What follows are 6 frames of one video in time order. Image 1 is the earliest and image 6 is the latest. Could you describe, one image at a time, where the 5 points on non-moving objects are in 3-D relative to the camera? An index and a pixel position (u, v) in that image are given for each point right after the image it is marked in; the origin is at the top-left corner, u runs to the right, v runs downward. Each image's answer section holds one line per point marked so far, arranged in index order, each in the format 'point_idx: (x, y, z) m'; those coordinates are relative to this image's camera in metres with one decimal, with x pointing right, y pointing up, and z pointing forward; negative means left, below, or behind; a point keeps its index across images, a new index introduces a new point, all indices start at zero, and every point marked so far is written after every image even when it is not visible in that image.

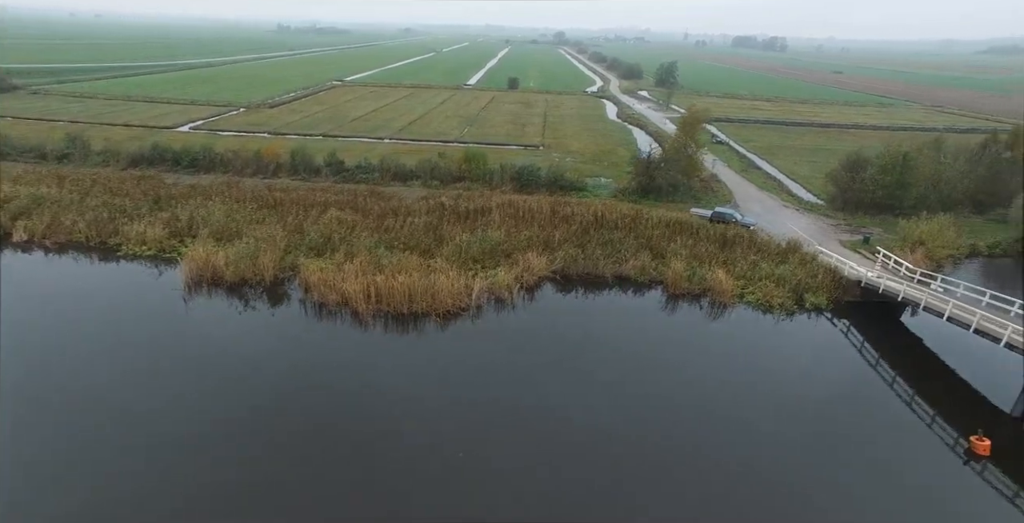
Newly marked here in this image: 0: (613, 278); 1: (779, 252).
0: (+3.3, -0.5, +18.1) m
1: (+8.9, +0.4, +18.4) m
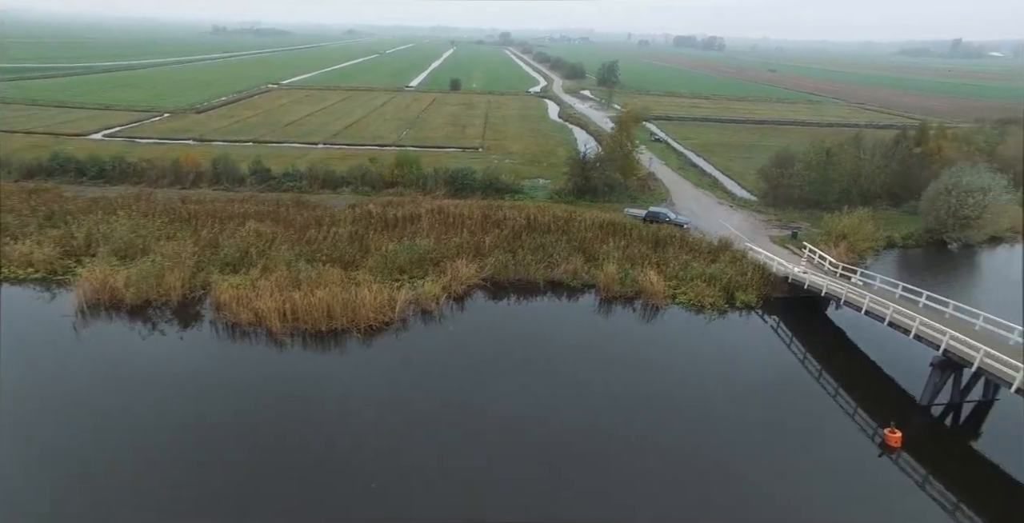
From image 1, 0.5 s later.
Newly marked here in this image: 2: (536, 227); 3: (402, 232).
0: (+1.0, -0.7, +17.7) m
1: (+6.5, +0.4, +18.4) m
2: (+0.8, +1.2, +19.3) m
3: (-3.9, +1.1, +19.7) m
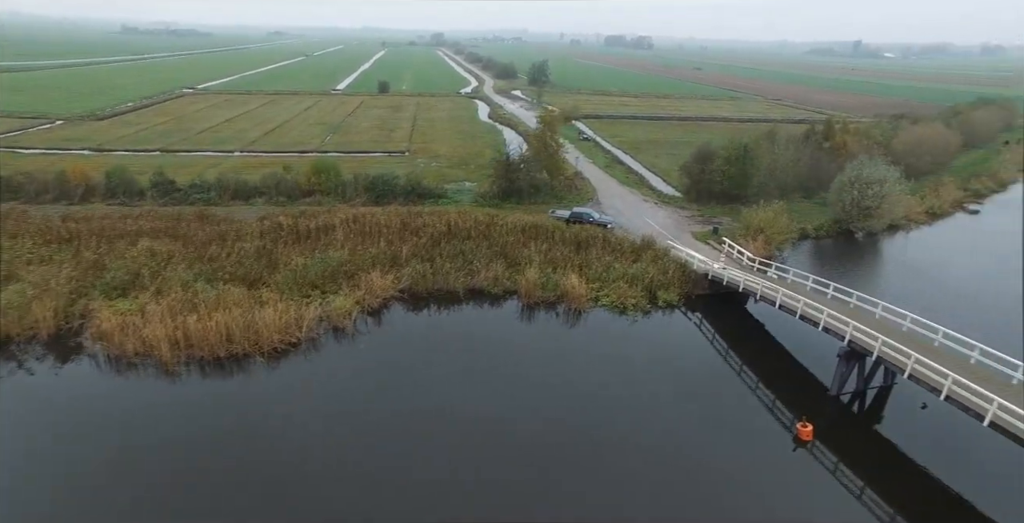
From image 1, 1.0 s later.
0: (-1.4, -0.9, +17.1) m
1: (+3.9, +0.4, +18.3) m
2: (-1.9, +0.9, +18.7) m
3: (-6.6, +0.6, +18.6) m
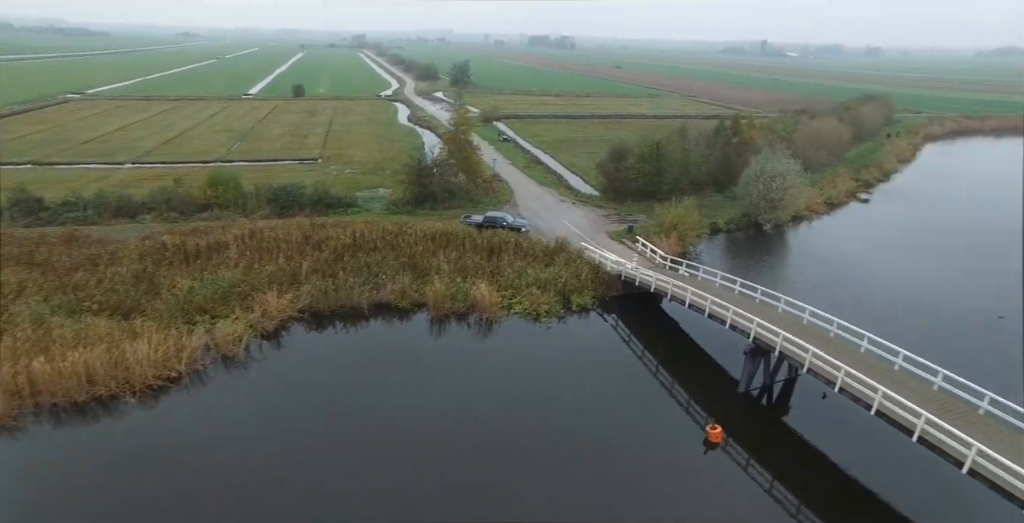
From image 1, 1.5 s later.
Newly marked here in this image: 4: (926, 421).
0: (-4.1, -1.3, +16.1) m
1: (+1.1, +0.3, +17.9) m
2: (-4.8, +0.5, +17.6) m
3: (-9.4, -0.1, +17.0) m
4: (+6.8, -2.7, +9.2) m
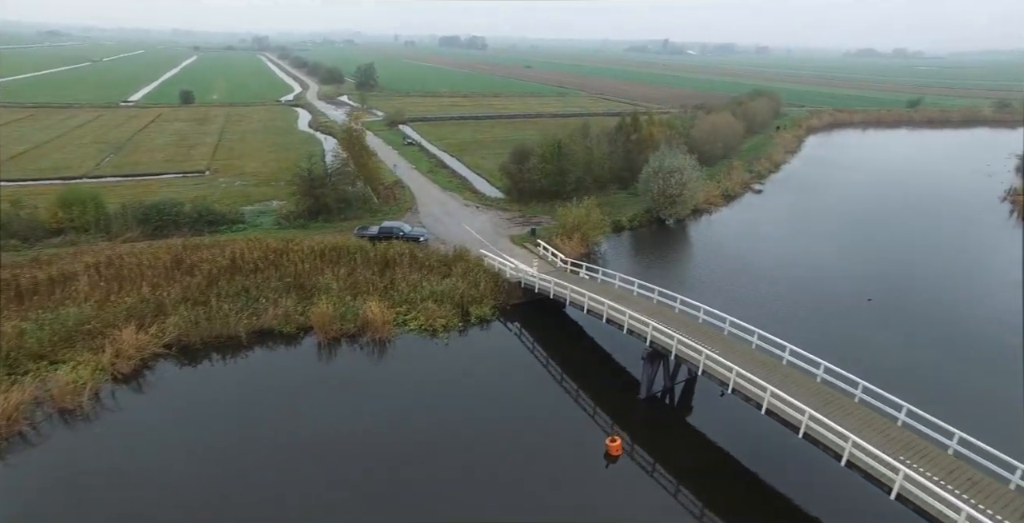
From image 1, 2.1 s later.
0: (-6.8, -1.9, +14.6) m
1: (-2.1, 0.0, +17.2) m
2: (-7.8, -0.2, +16.0) m
3: (-12.3, -1.0, +14.8) m
4: (+4.9, -2.6, +9.2) m
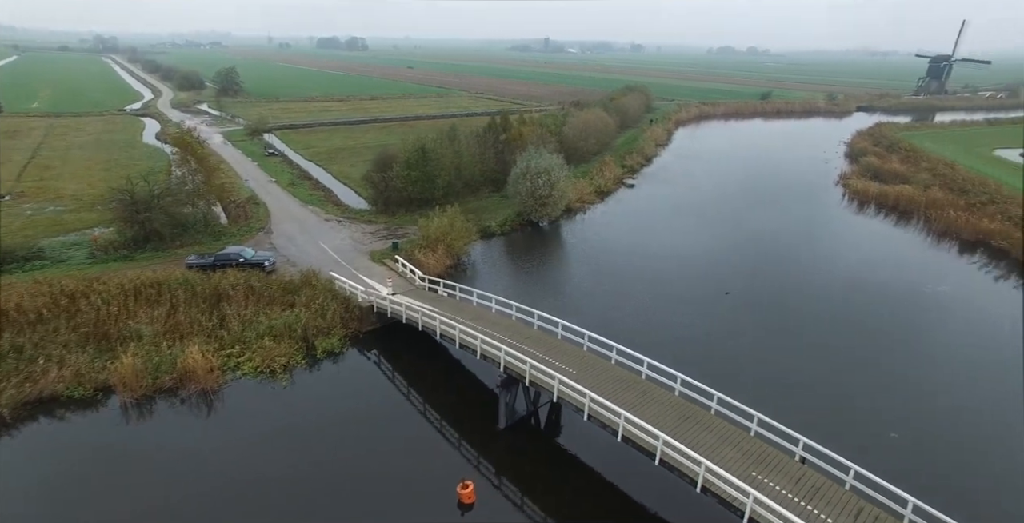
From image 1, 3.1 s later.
0: (-10.2, -3.0, +12.0) m
1: (-6.1, -0.8, +15.3) m
2: (-11.6, -1.3, +13.2) m
3: (-15.7, -2.5, +11.2) m
4: (+2.3, -2.8, +8.8) m
